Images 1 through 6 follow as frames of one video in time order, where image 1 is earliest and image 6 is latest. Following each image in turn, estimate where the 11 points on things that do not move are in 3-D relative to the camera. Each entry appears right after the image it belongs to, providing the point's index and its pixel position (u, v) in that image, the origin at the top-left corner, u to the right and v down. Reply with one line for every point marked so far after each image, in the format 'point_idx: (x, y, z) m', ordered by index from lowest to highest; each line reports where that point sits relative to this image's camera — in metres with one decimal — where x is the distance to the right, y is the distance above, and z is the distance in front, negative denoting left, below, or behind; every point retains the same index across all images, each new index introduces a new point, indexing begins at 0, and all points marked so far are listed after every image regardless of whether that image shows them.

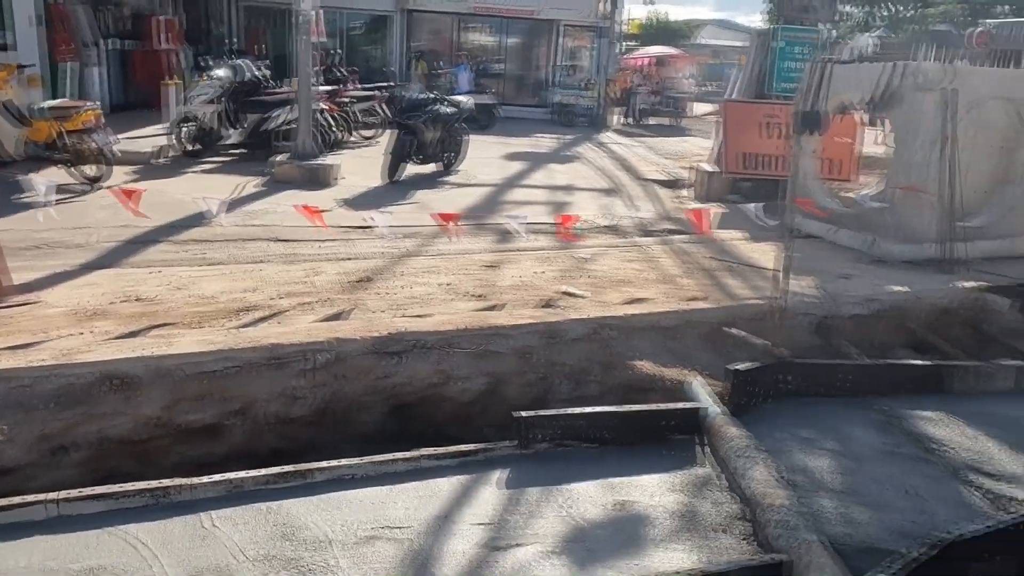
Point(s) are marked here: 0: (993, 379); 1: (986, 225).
0: (+3.4, -0.7, +5.5) m
1: (+4.9, +0.7, +7.9) m
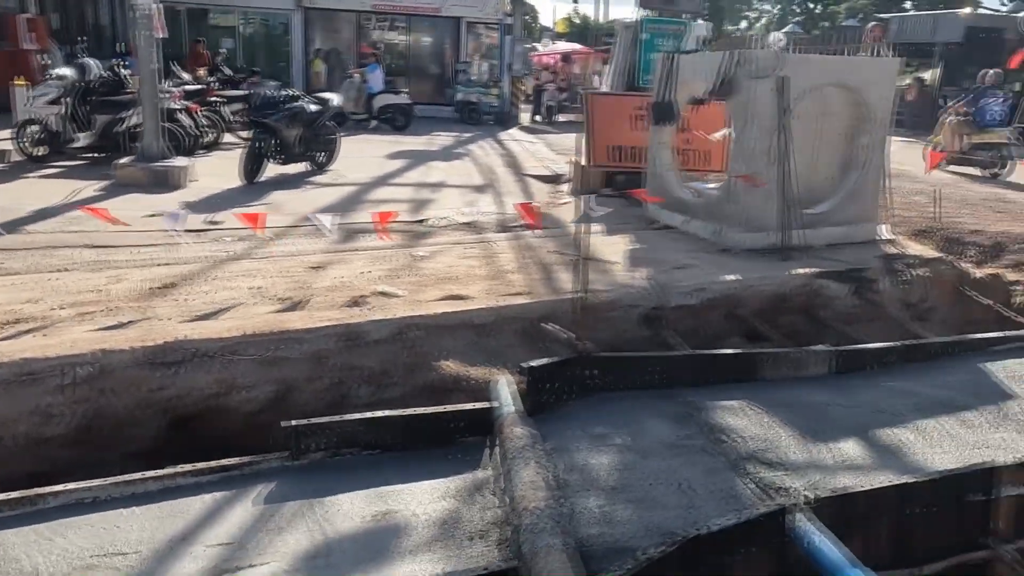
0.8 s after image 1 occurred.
0: (+2.1, -0.6, +5.5) m
1: (+3.3, +0.8, +8.0) m
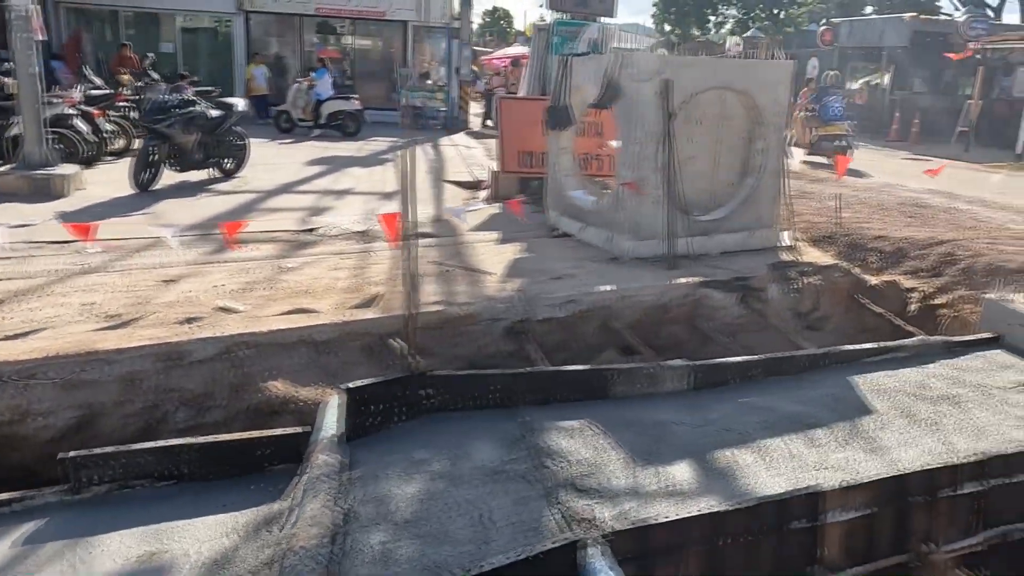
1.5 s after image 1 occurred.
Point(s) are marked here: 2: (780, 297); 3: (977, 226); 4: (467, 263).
0: (+1.0, -0.6, +5.2) m
1: (+2.2, +0.7, +7.8) m
2: (+2.5, -0.1, +7.1) m
3: (+5.6, +0.7, +9.2) m
4: (-0.4, +0.2, +7.0) m
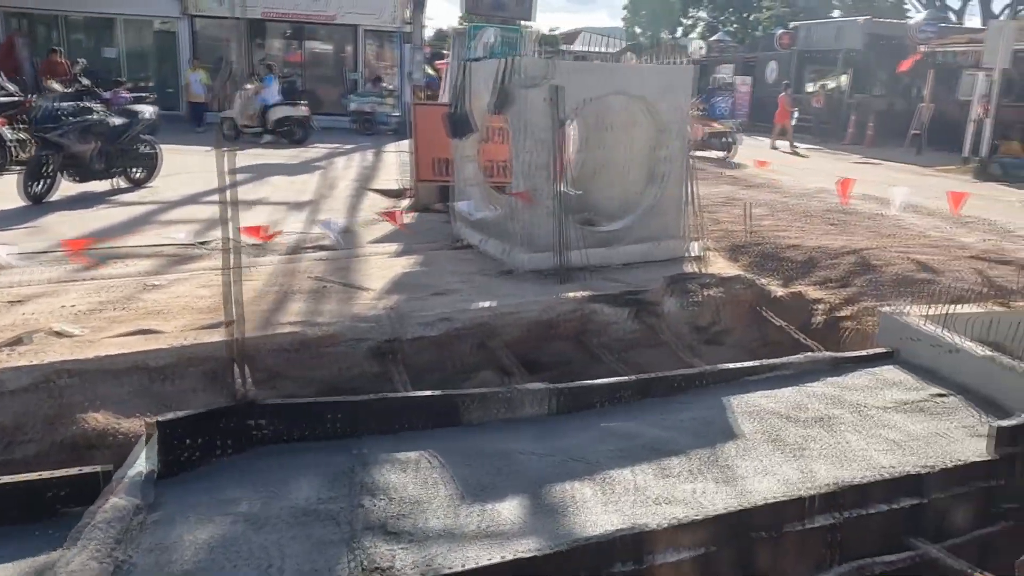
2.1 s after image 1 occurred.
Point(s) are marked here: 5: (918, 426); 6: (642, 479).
0: (0.0, -0.8, +4.9) m
1: (+1.1, +0.6, +7.5) m
2: (+1.5, -0.2, +6.8) m
3: (+4.5, +0.6, +9.0) m
4: (-1.4, +0.1, +6.7) m
5: (+2.6, -0.9, +5.0) m
6: (+0.7, -1.1, +4.2) m
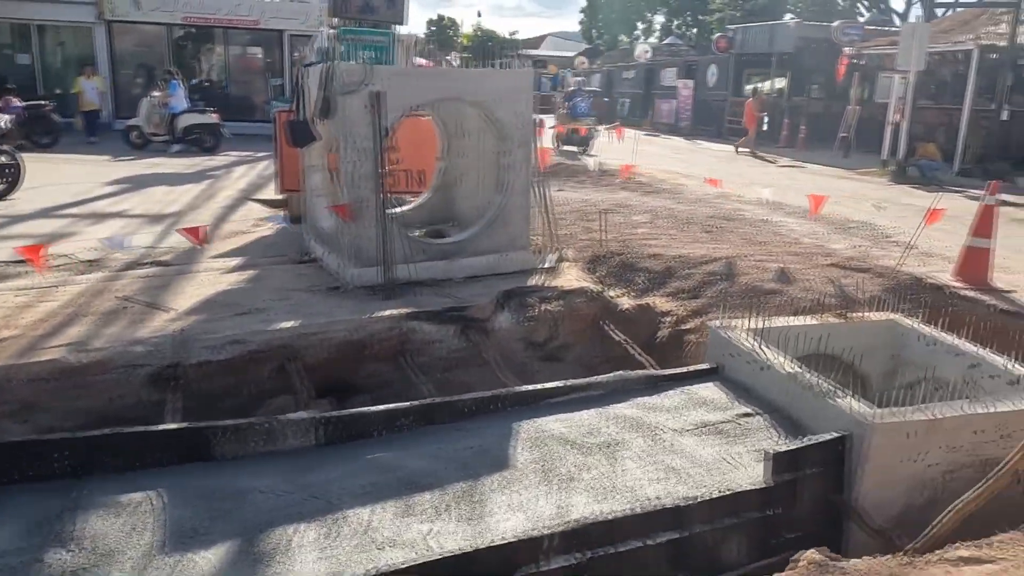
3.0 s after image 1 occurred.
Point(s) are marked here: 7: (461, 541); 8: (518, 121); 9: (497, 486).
0: (-1.4, -0.9, +4.6) m
1: (-0.4, +0.5, +7.2) m
2: (0.0, -0.3, +6.5) m
3: (+2.9, +0.5, +8.8) m
4: (-2.9, -0.1, +6.3) m
5: (+1.2, -1.0, +4.7) m
6: (-0.7, -1.2, +3.9) m
7: (-0.2, -1.2, +3.8) m
8: (+0.1, +1.5, +7.1) m
9: (-0.1, -1.1, +4.3) m
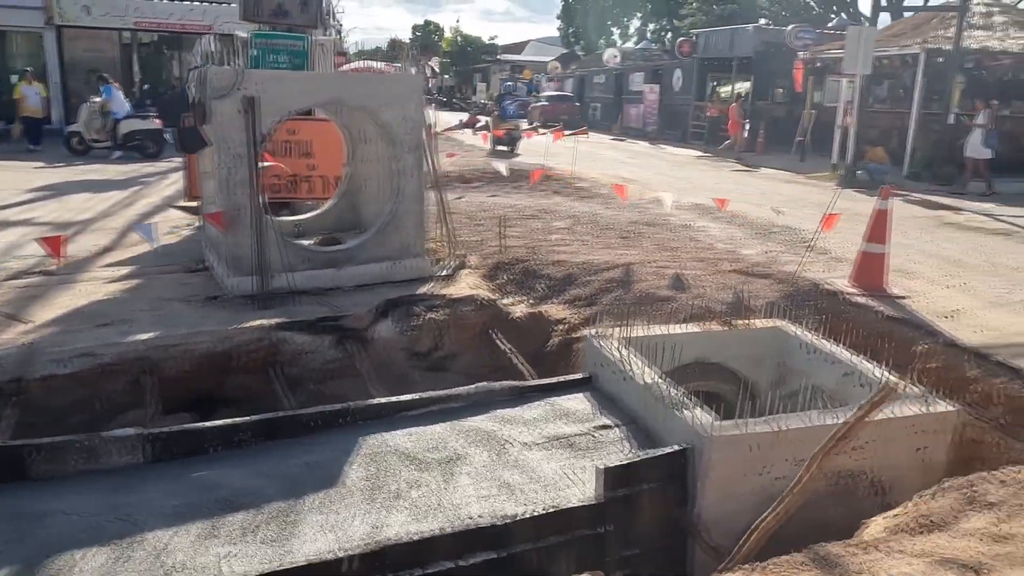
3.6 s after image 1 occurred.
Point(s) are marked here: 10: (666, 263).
0: (-2.4, -1.0, +4.4) m
1: (-1.4, +0.4, +7.0) m
2: (-1.0, -0.4, +6.4) m
3: (+1.9, +0.5, +8.6) m
4: (-3.9, -0.2, +6.1) m
5: (+0.2, -1.1, +4.5) m
6: (-1.6, -1.2, +3.7) m
7: (-1.2, -1.3, +3.6) m
8: (-1.0, +1.5, +6.9) m
9: (-1.0, -1.2, +4.1) m
10: (+1.6, +0.2, +7.8) m
